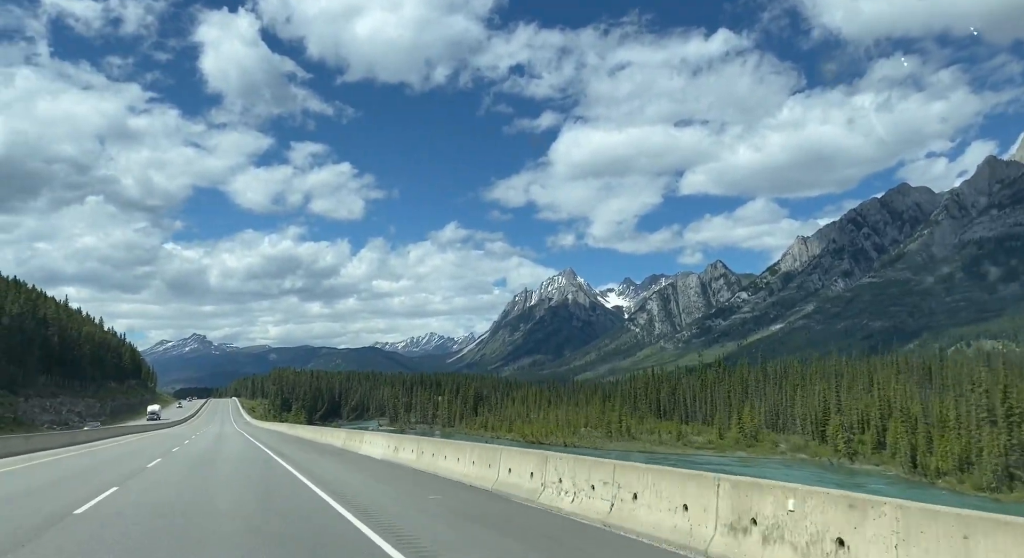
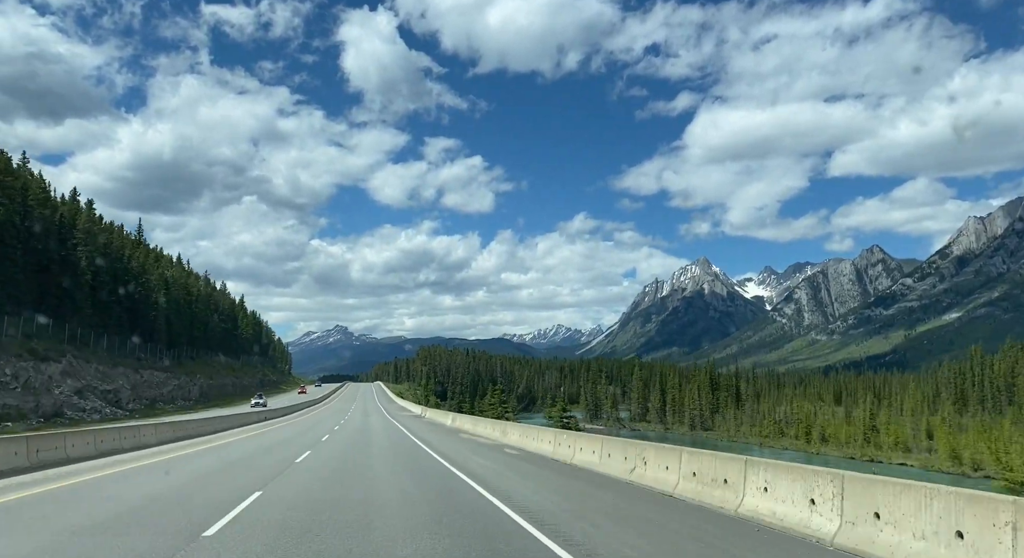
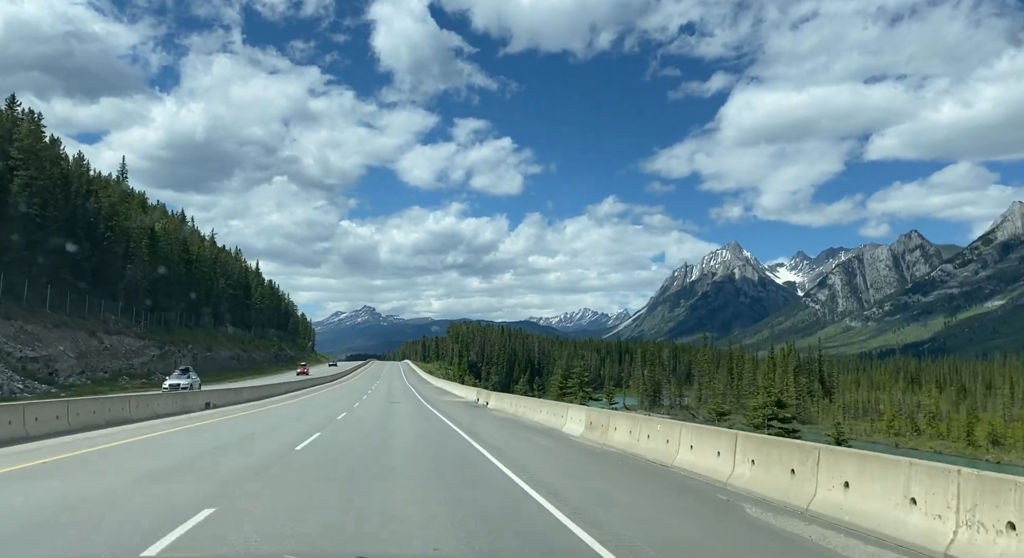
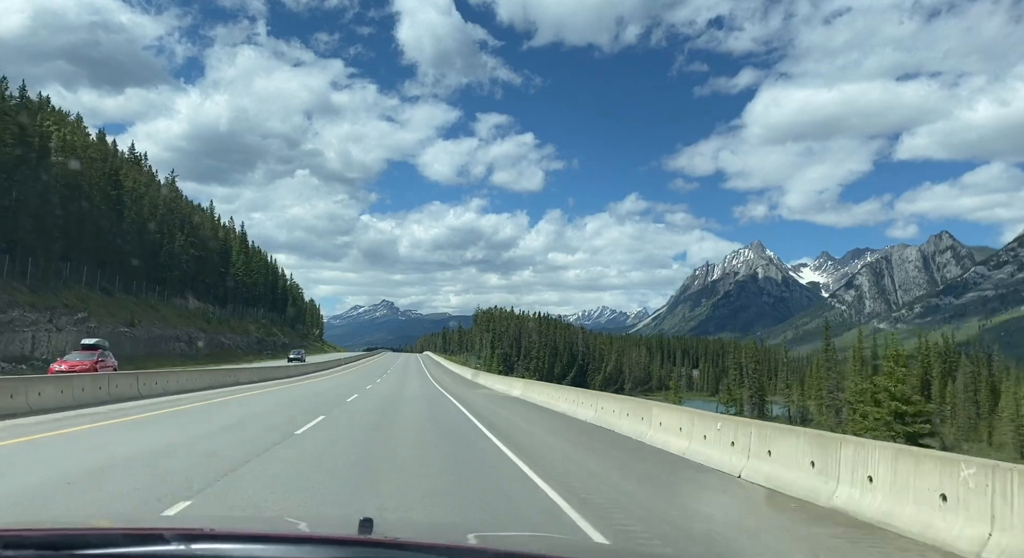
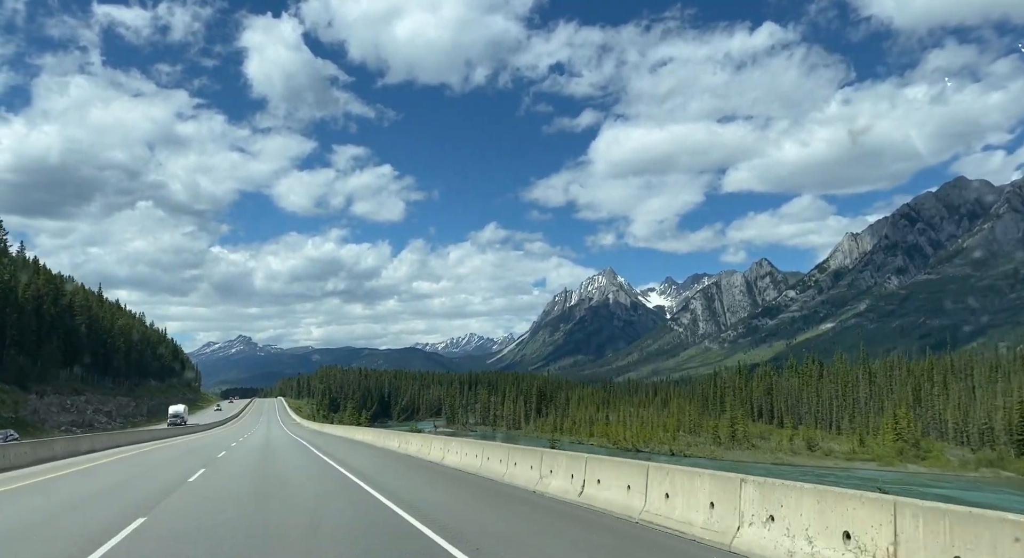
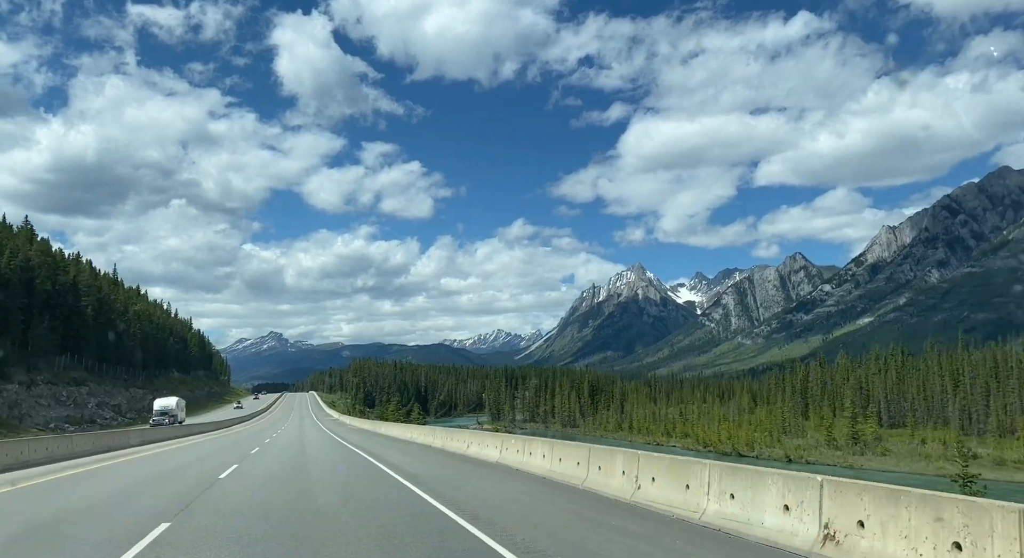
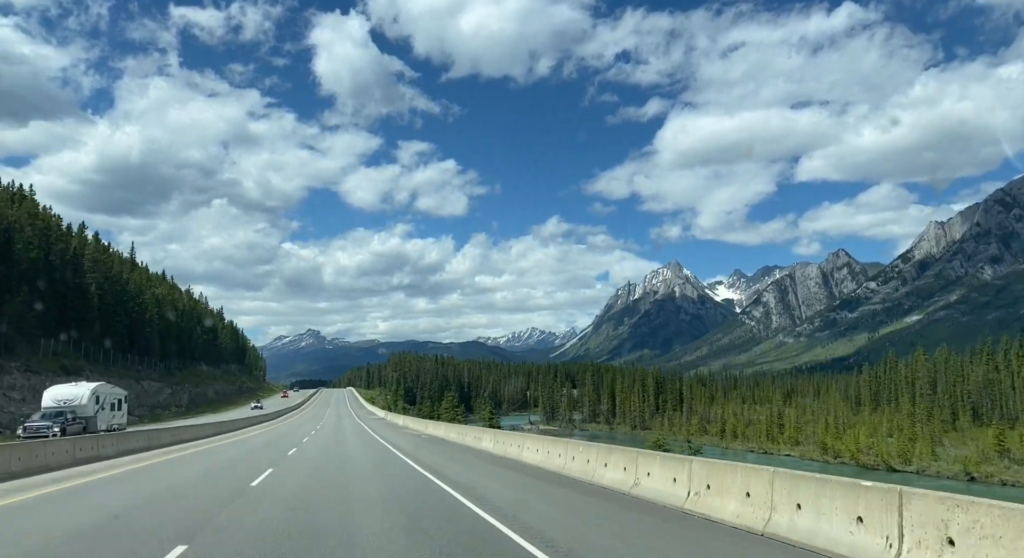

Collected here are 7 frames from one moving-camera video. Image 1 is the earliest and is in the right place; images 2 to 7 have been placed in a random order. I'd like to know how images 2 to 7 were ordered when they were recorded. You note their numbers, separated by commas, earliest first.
5, 6, 7, 2, 3, 4
